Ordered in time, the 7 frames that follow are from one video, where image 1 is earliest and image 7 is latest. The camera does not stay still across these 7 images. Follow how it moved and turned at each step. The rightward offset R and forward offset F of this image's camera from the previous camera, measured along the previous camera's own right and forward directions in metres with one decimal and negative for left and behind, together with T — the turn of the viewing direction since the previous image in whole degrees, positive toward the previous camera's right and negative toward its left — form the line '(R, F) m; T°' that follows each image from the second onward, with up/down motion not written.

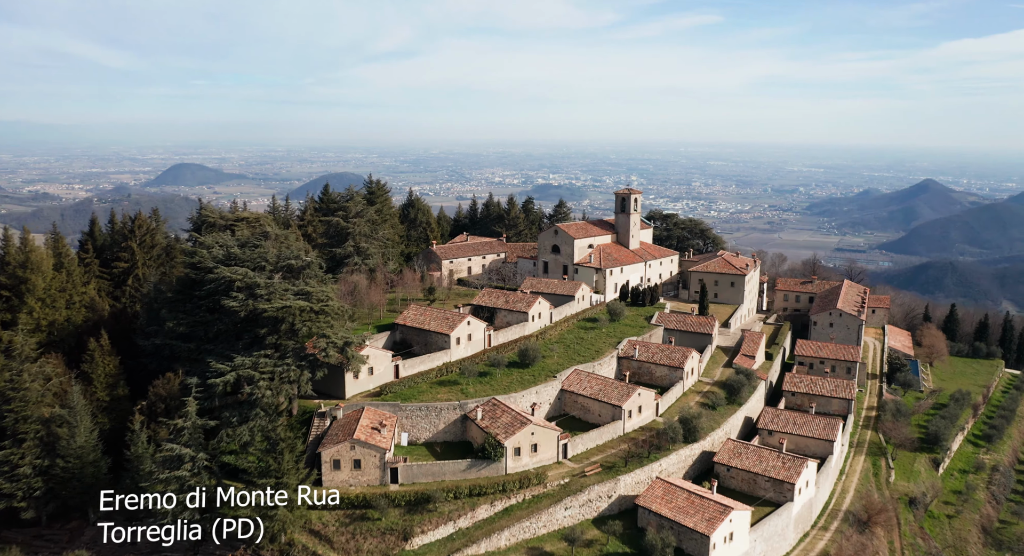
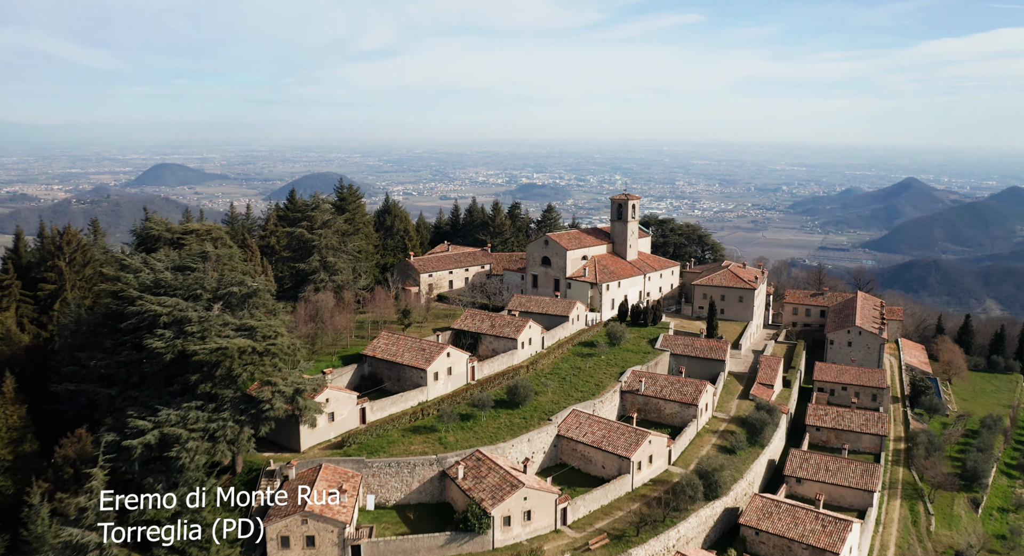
(-0.1, +4.6) m; +1°
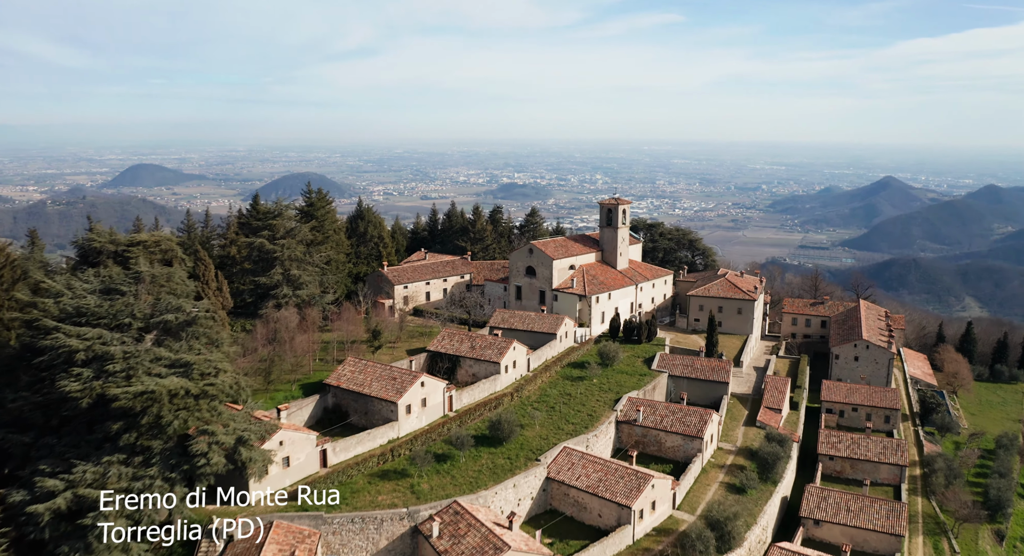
(0.0, +3.2) m; +2°
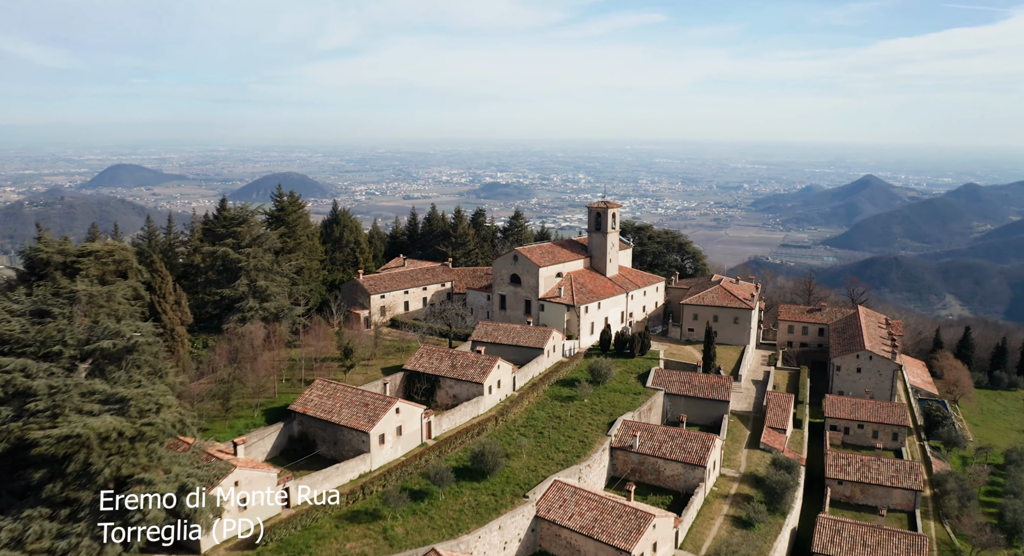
(0.0, +2.3) m; +1°
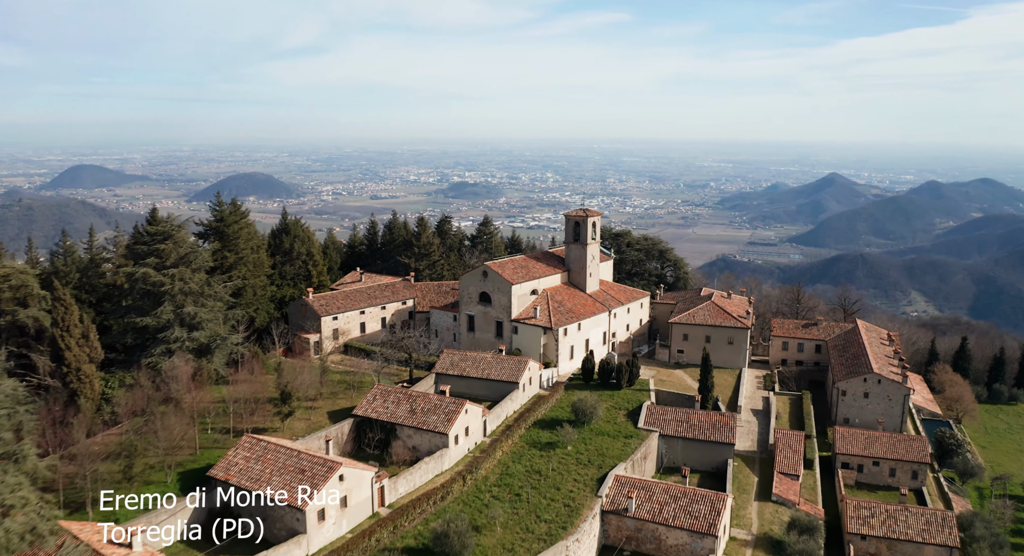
(0.0, +4.2) m; +3°
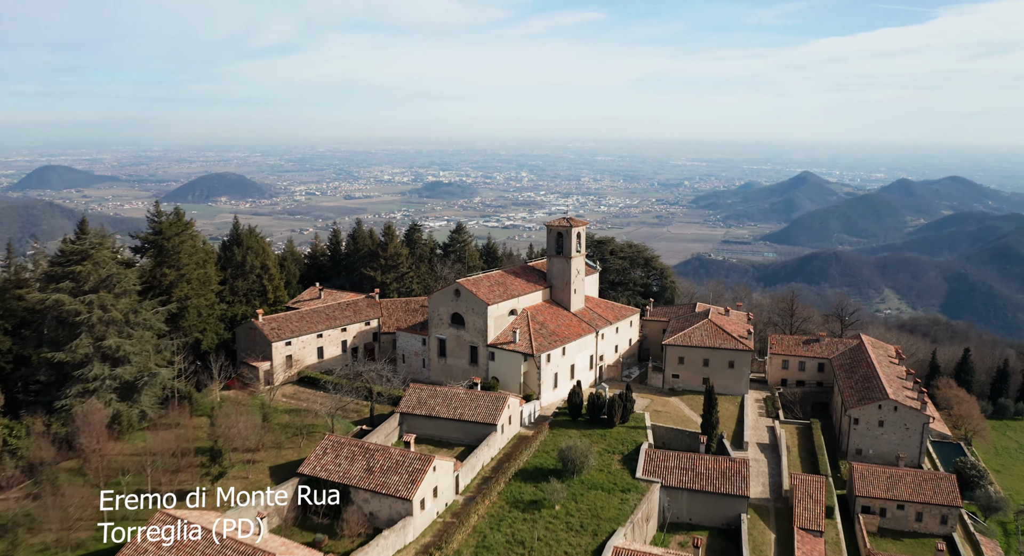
(0.0, +3.7) m; +2°
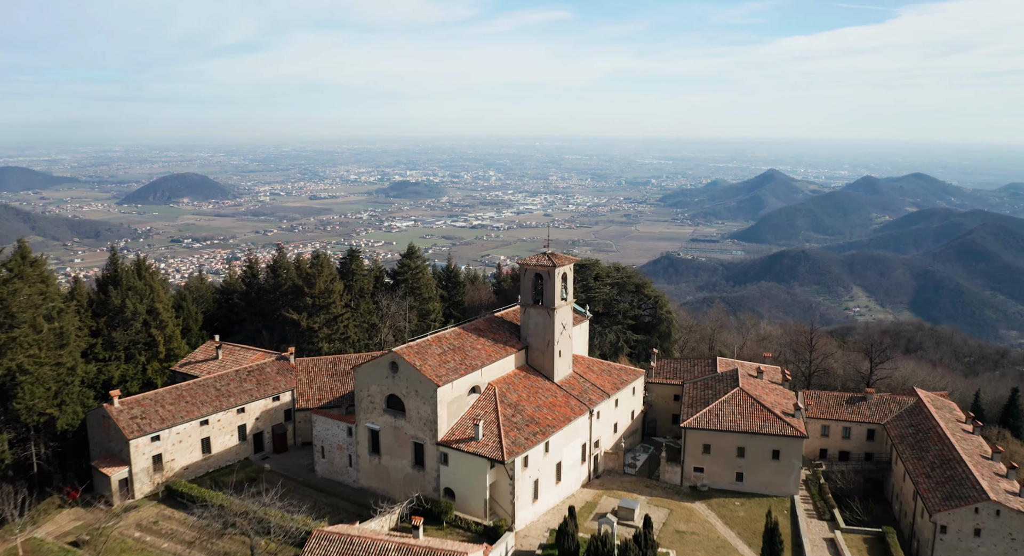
(+0.3, +8.6) m; +3°
